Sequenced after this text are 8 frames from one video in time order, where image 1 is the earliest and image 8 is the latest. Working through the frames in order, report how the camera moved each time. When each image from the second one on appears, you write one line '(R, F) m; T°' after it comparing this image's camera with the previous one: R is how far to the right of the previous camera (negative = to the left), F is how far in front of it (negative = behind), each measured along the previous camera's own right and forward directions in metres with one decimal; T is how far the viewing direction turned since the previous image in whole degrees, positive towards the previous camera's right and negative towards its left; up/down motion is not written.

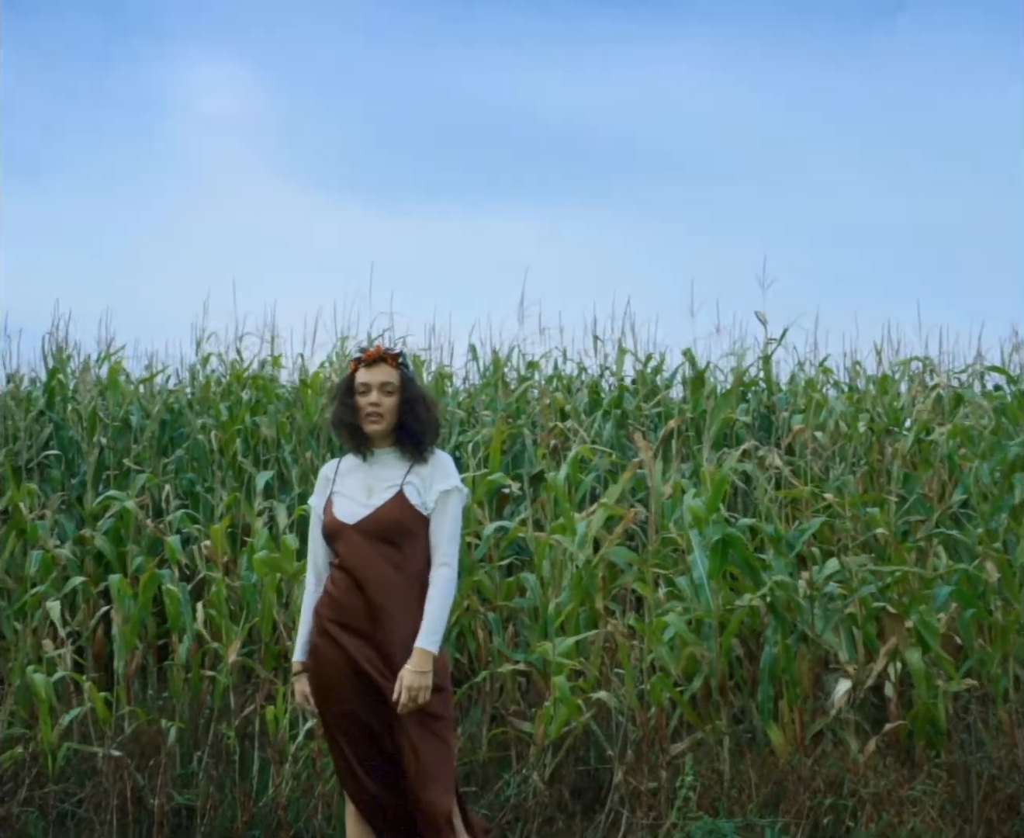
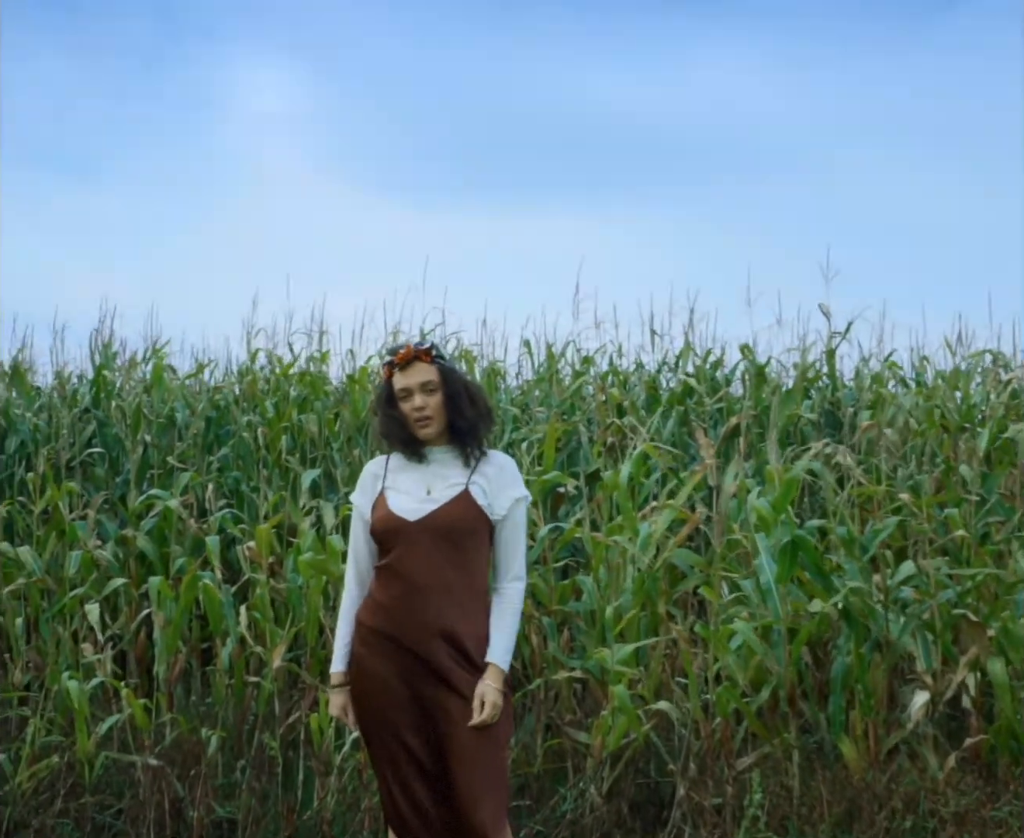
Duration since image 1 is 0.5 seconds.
(0.0, +0.3) m; -3°
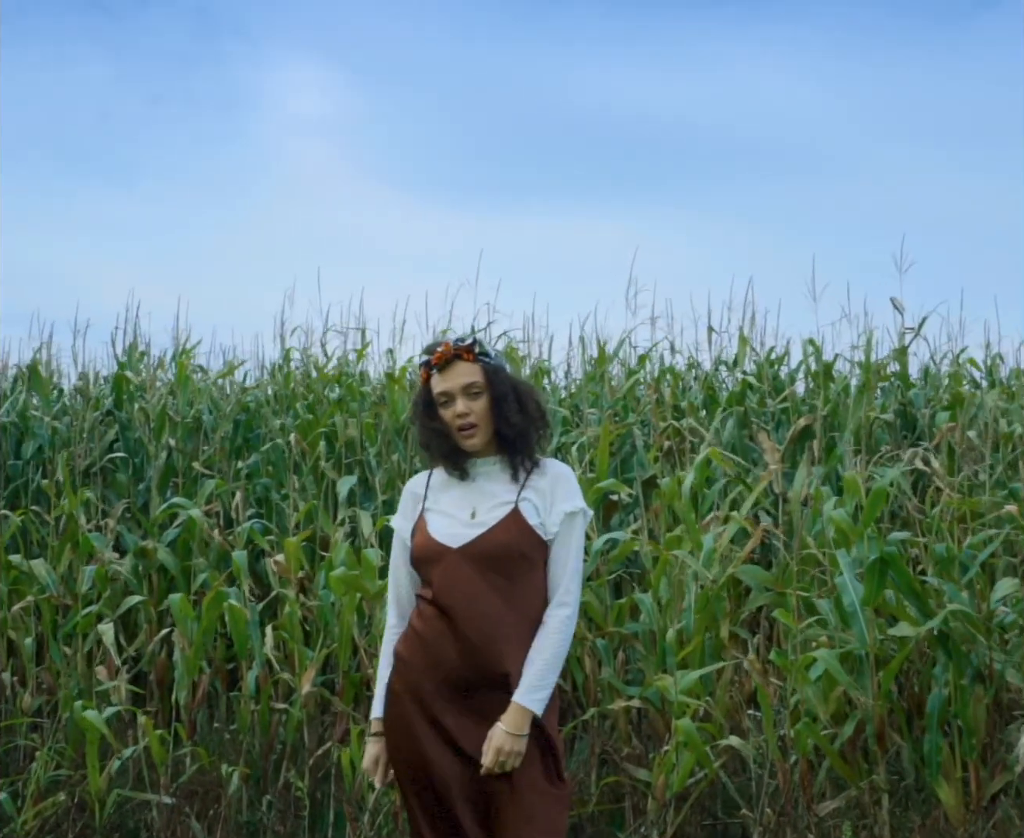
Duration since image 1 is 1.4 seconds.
(0.0, +0.5) m; -2°
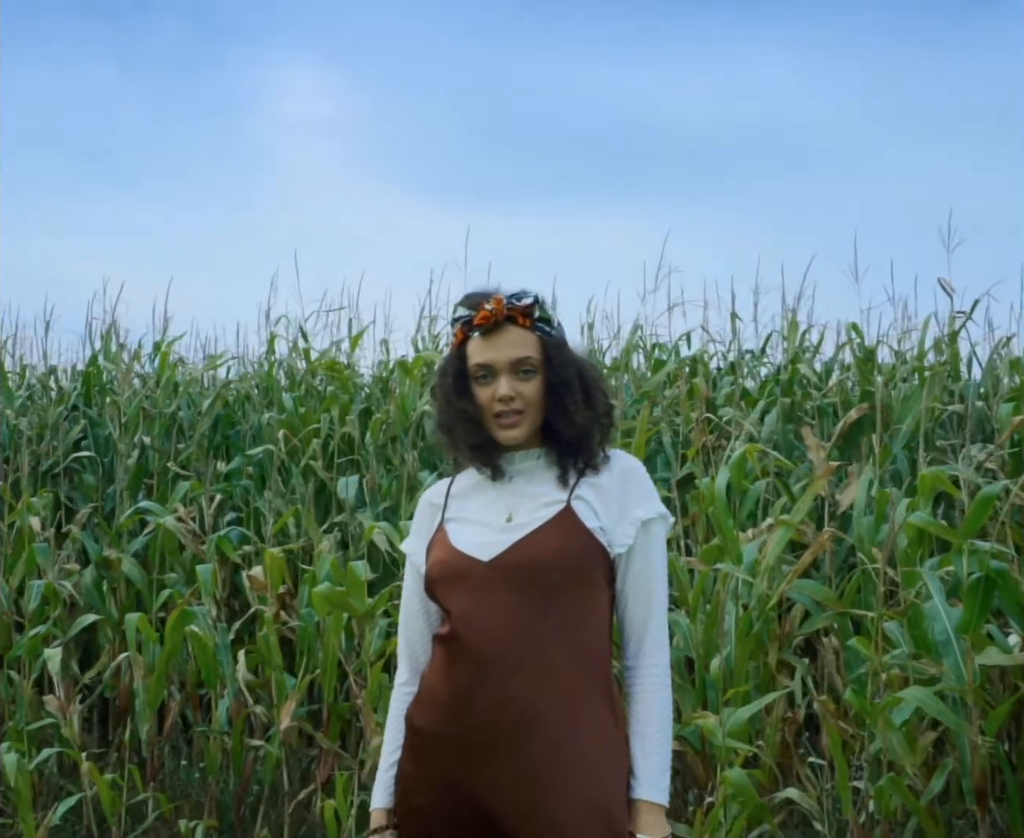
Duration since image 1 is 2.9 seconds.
(0.0, +0.7) m; 0°
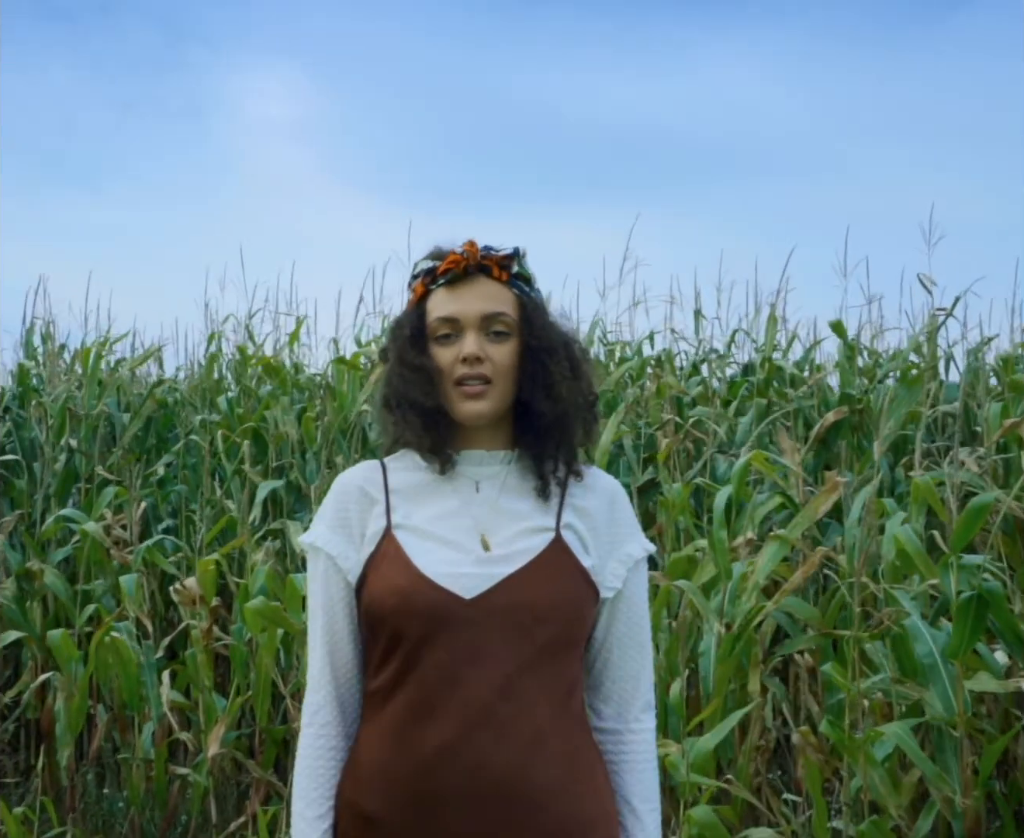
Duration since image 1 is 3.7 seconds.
(0.0, +0.3) m; +2°
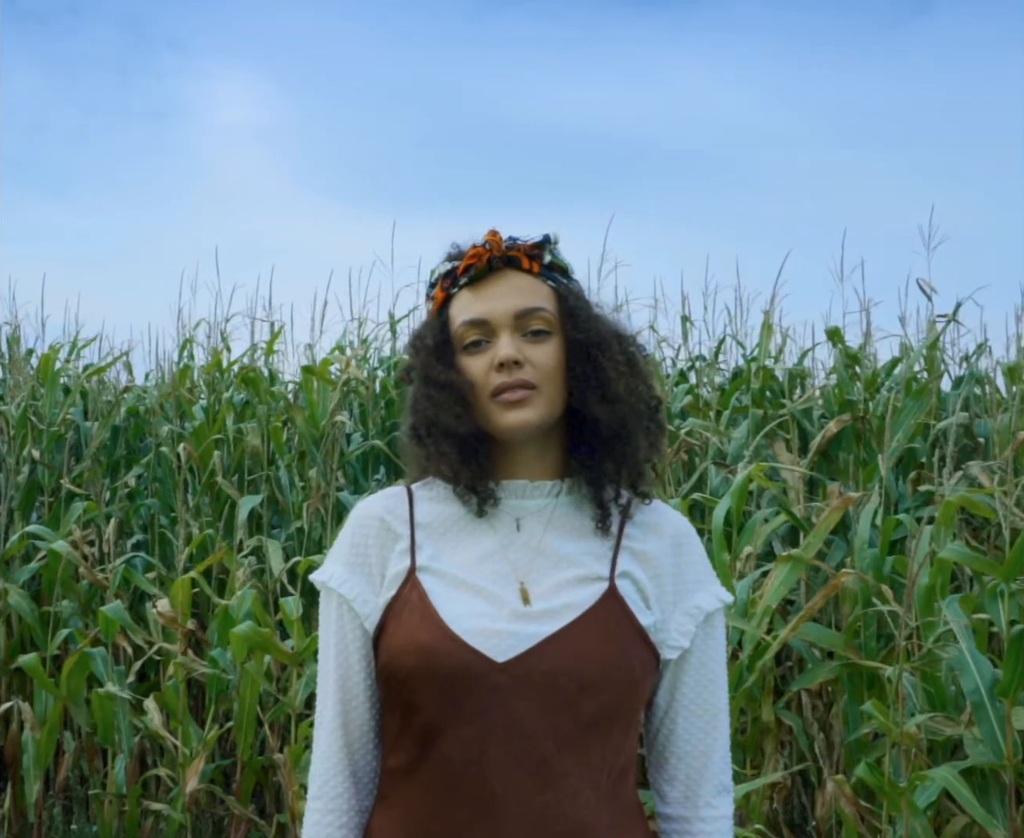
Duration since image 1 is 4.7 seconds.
(-0.1, +0.2) m; +2°
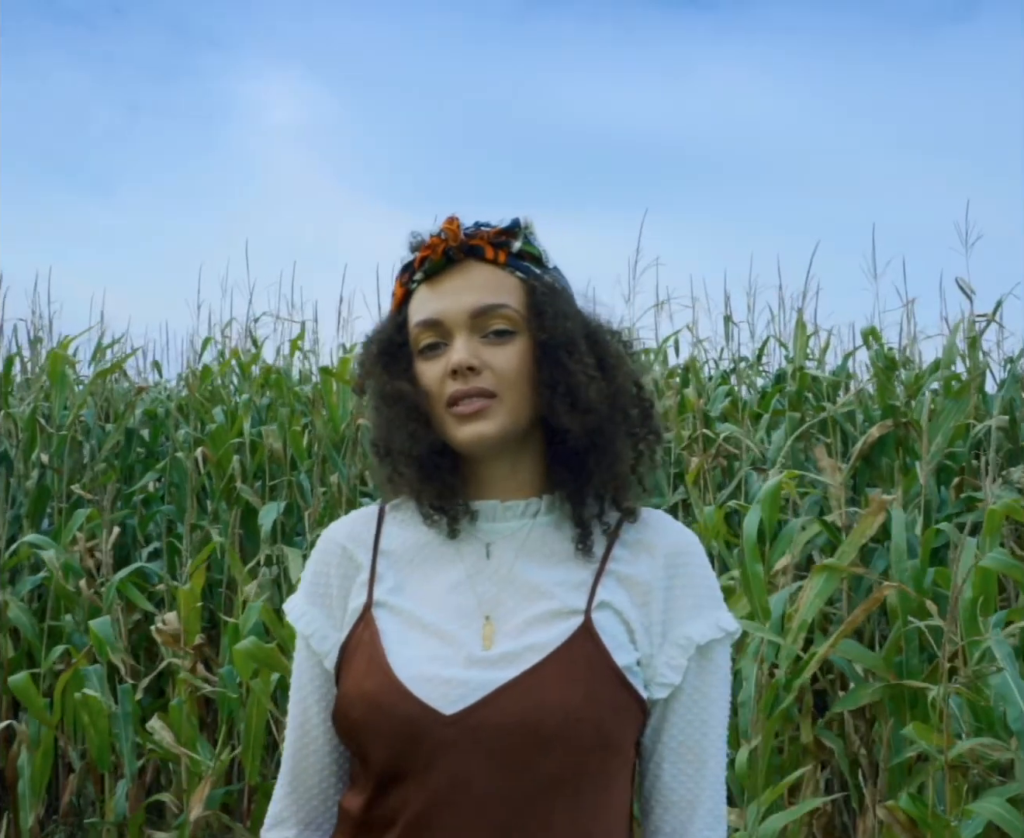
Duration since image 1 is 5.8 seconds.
(0.0, +0.3) m; -2°
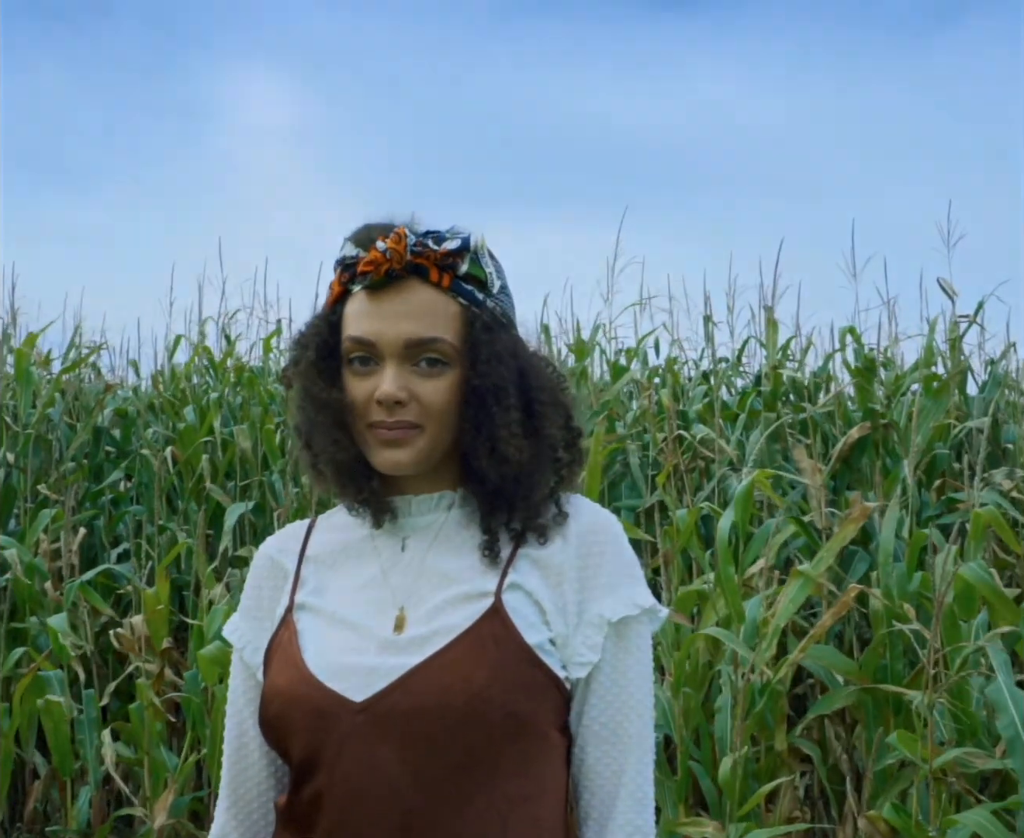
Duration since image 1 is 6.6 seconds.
(0.0, +0.1) m; +1°
